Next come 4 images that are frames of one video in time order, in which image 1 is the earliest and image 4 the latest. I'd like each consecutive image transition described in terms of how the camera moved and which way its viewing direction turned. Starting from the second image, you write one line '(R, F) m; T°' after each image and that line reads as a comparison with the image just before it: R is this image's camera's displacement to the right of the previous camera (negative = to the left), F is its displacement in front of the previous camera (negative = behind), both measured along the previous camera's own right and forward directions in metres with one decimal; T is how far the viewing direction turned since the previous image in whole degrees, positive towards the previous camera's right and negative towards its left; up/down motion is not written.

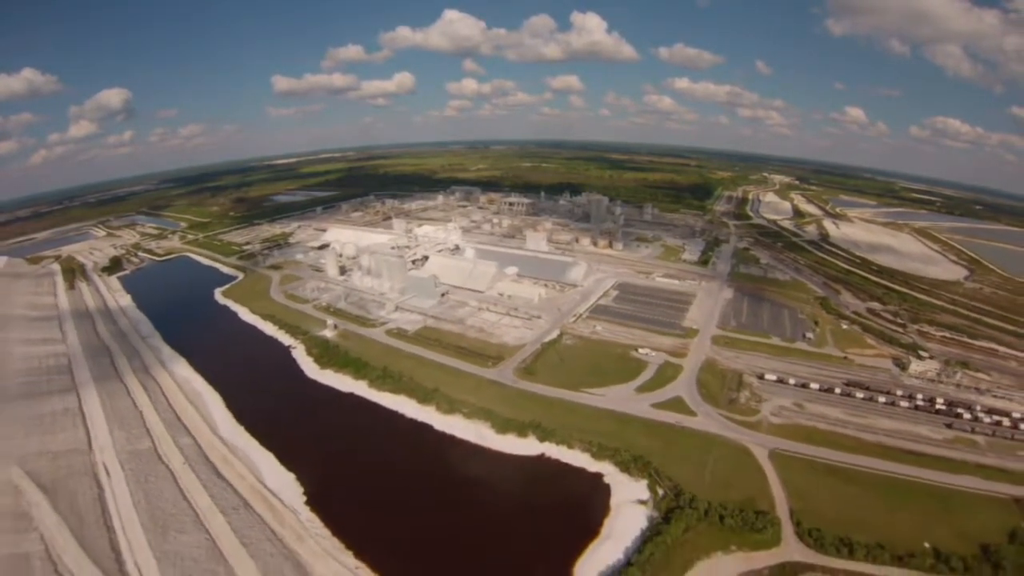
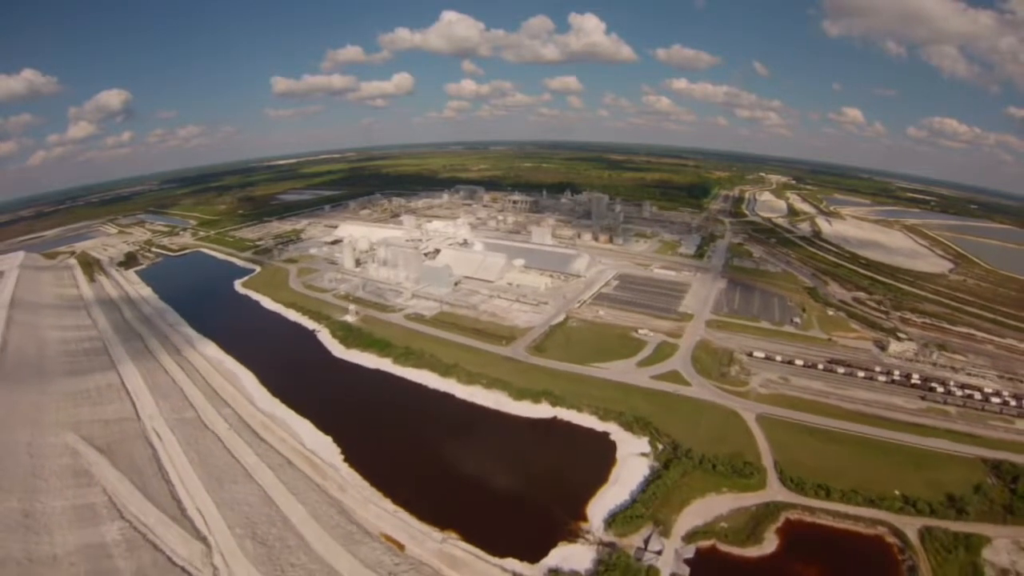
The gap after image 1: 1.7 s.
(-1.1, -3.1) m; 0°
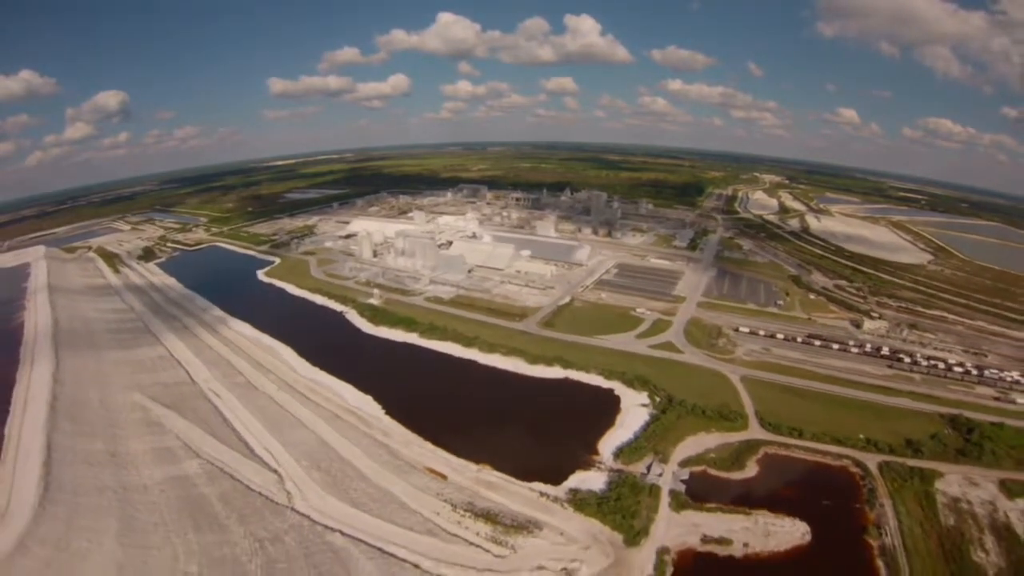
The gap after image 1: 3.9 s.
(-1.5, -4.4) m; 0°
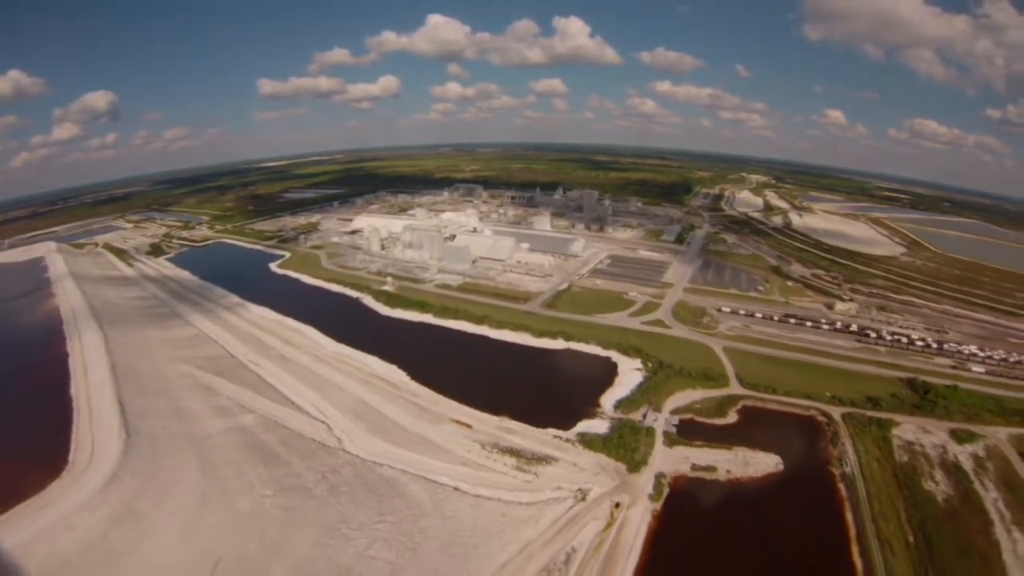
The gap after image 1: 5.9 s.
(-1.4, -4.3) m; +1°
